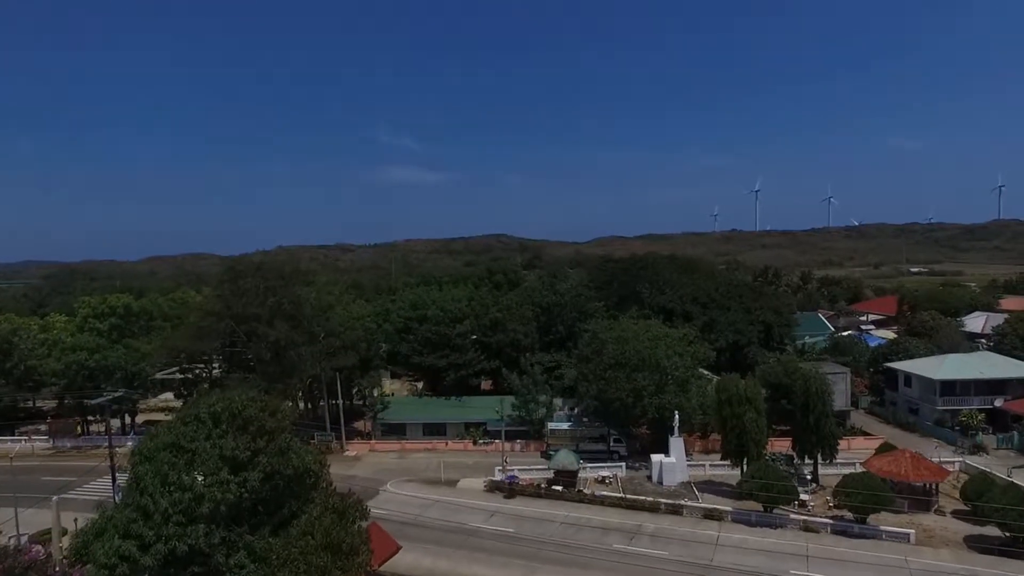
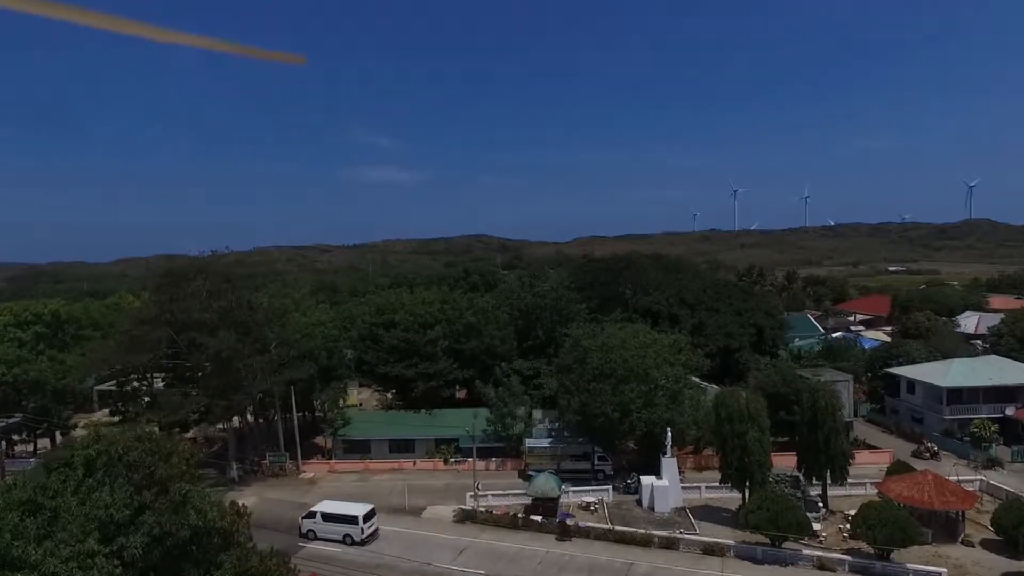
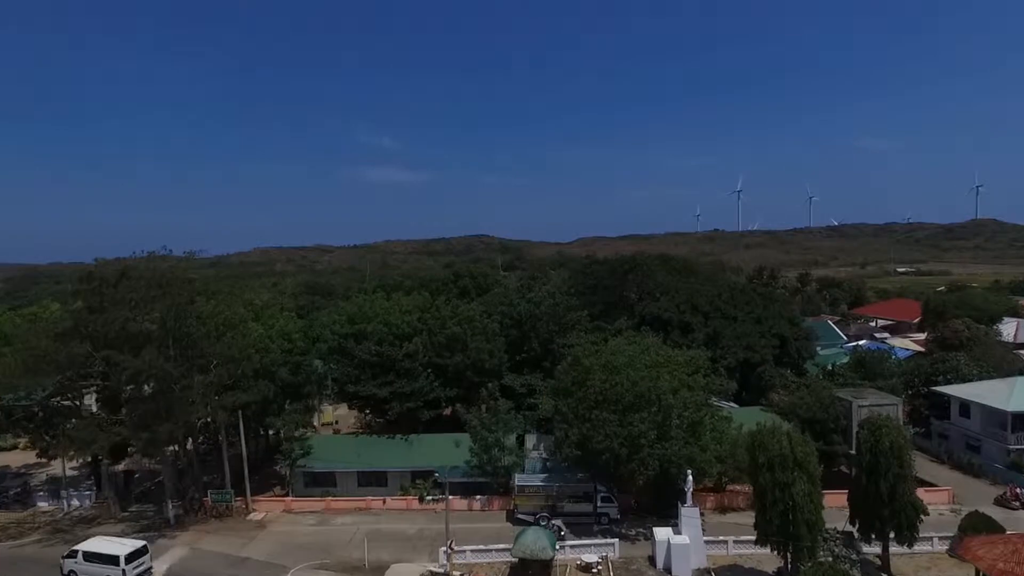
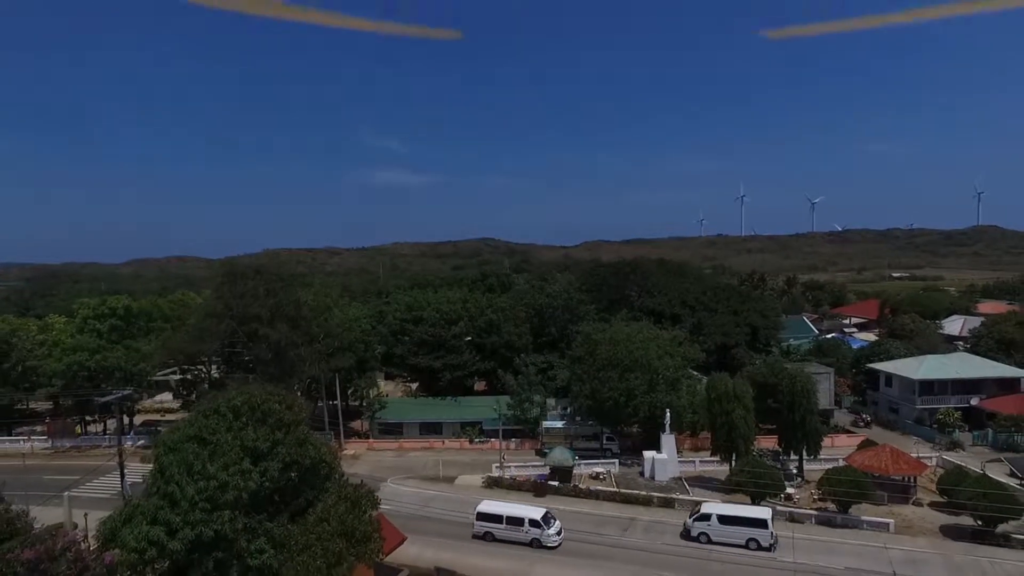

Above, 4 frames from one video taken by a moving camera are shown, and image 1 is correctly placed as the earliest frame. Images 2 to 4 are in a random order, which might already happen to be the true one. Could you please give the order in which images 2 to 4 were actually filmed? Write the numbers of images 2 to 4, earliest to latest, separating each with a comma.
4, 2, 3
